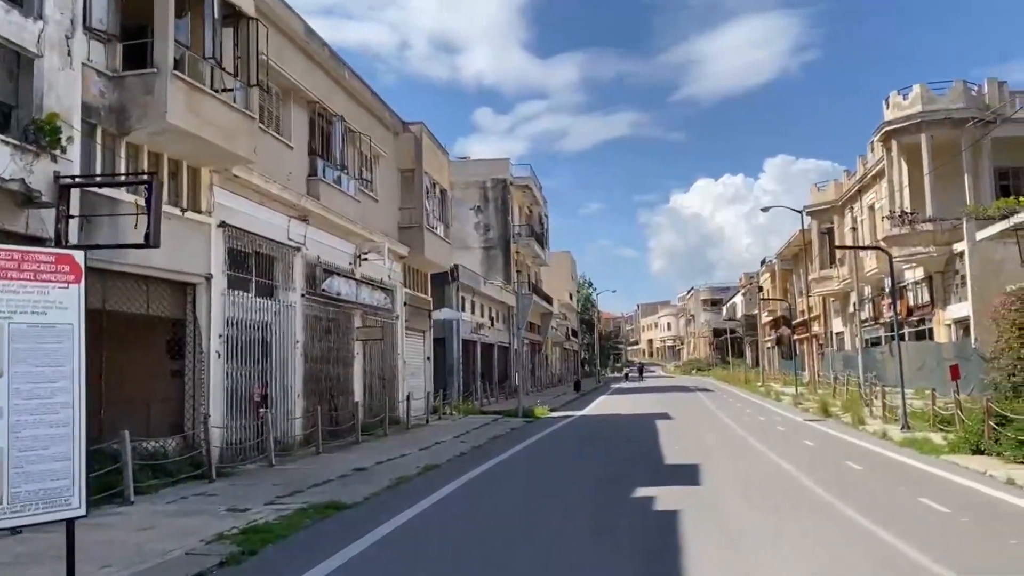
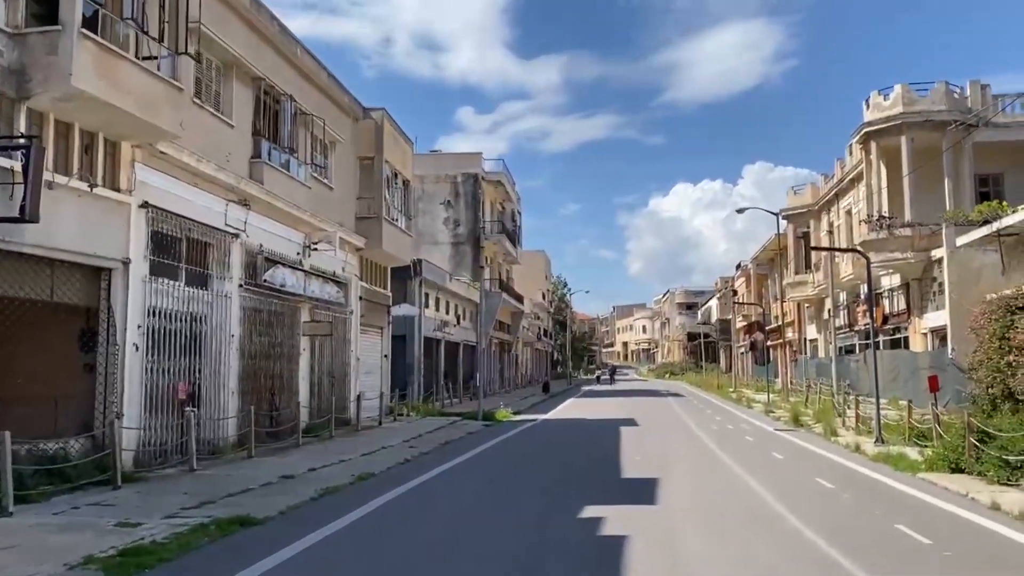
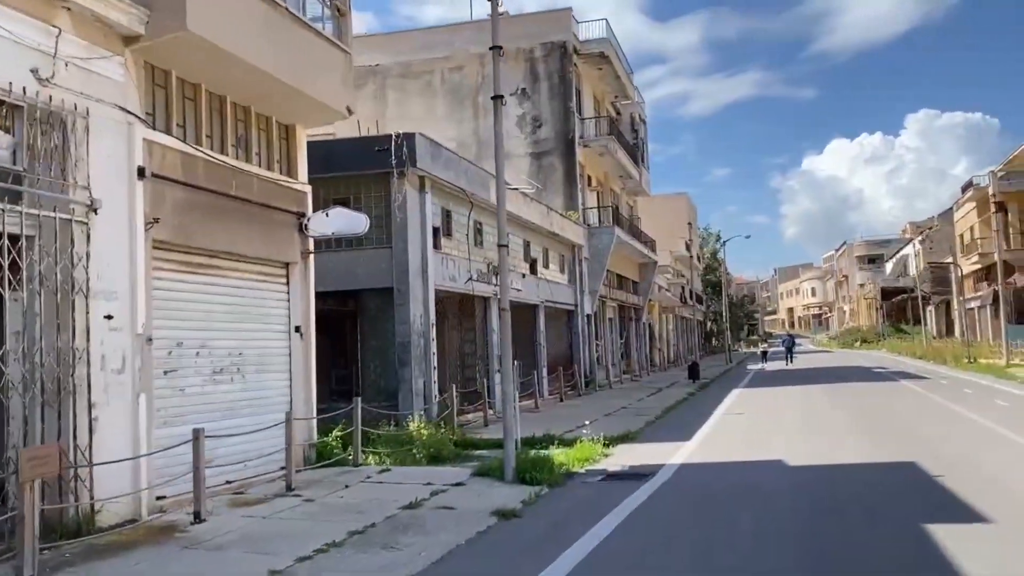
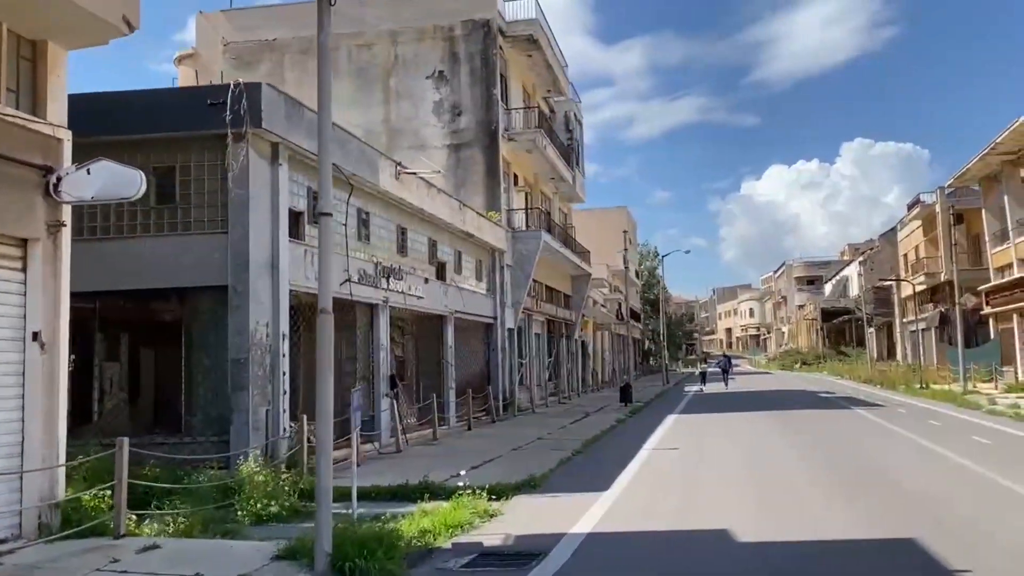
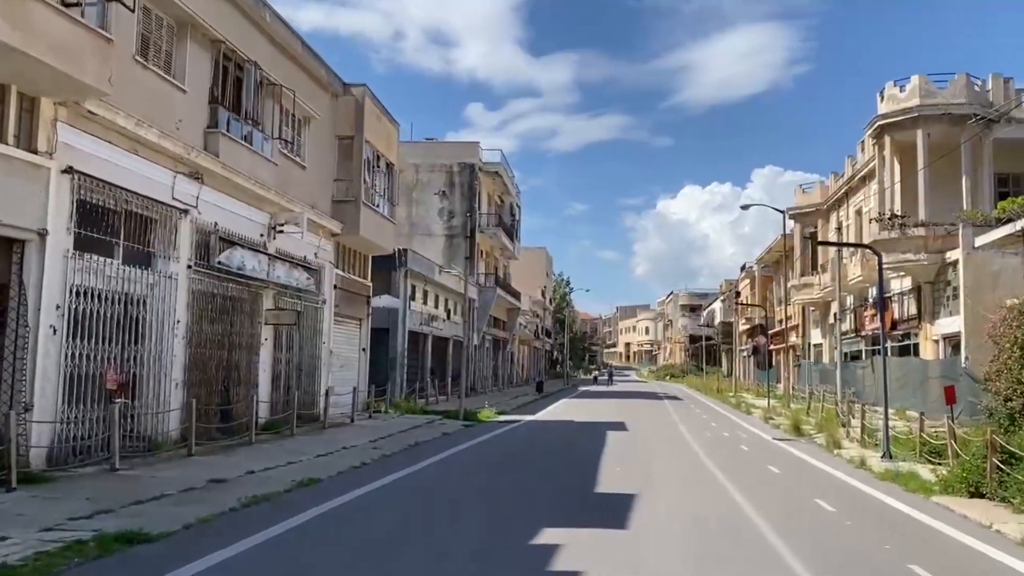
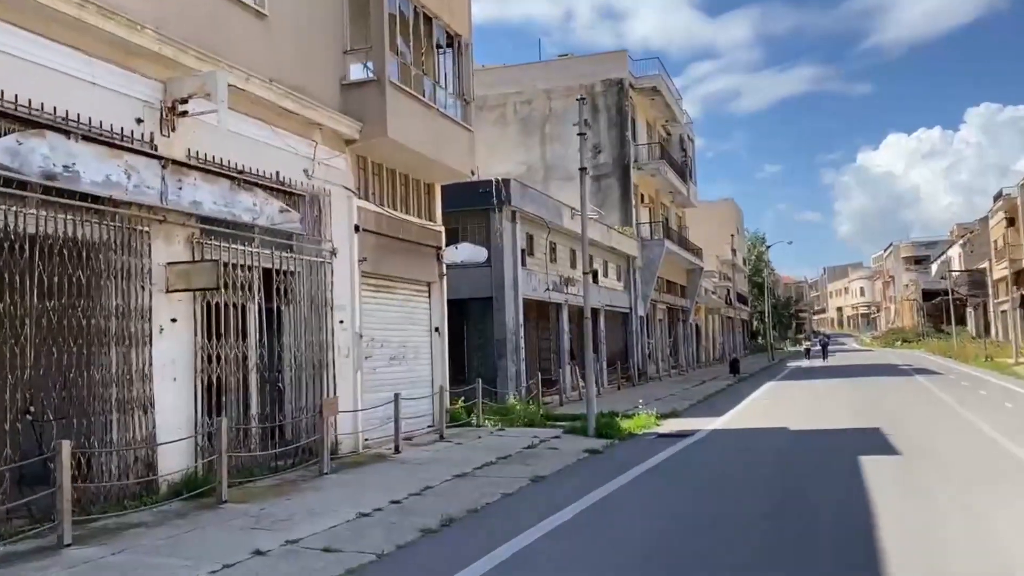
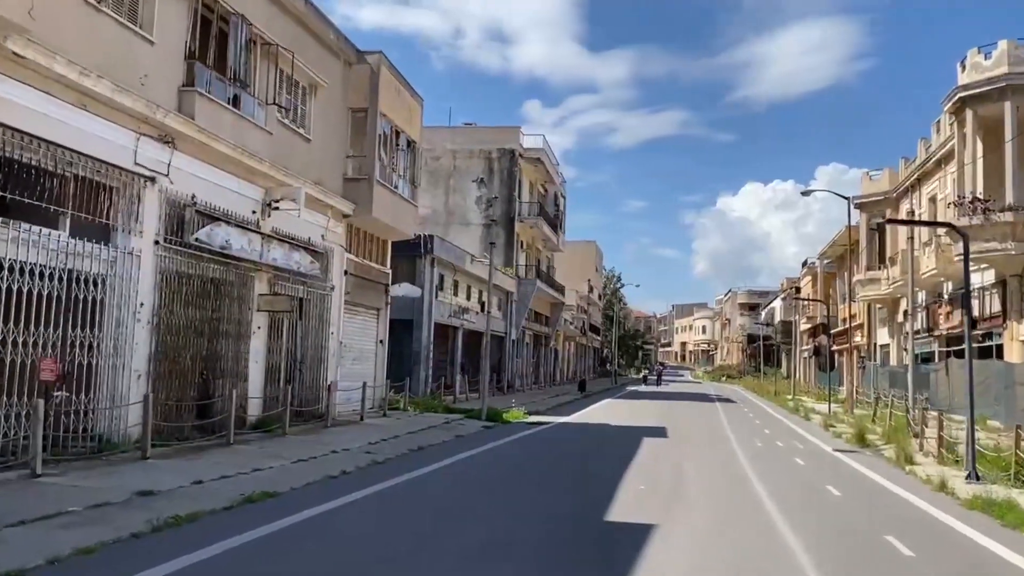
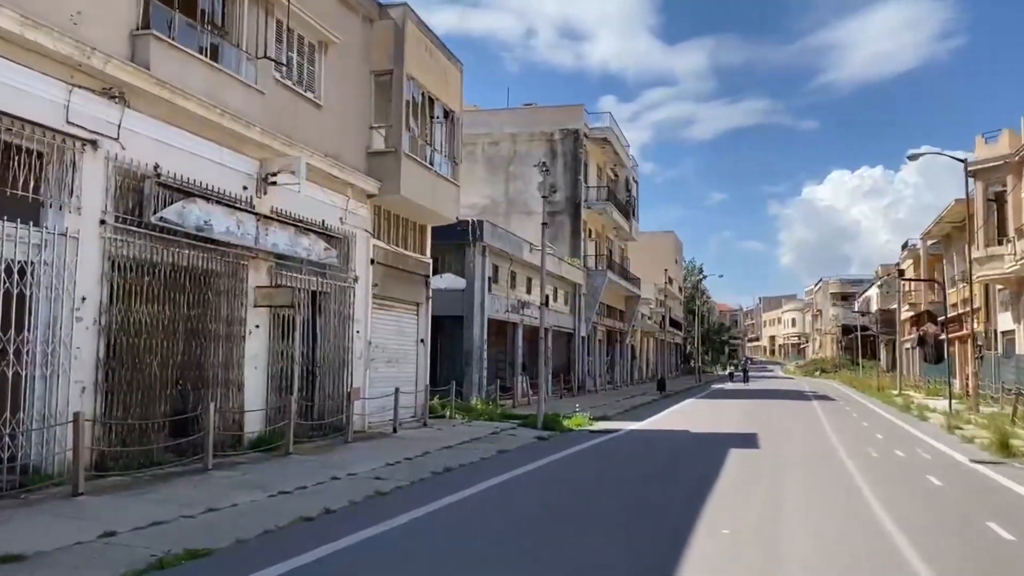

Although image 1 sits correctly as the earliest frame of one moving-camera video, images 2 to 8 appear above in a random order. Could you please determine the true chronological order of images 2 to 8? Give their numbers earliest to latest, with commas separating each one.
2, 5, 7, 8, 6, 3, 4
